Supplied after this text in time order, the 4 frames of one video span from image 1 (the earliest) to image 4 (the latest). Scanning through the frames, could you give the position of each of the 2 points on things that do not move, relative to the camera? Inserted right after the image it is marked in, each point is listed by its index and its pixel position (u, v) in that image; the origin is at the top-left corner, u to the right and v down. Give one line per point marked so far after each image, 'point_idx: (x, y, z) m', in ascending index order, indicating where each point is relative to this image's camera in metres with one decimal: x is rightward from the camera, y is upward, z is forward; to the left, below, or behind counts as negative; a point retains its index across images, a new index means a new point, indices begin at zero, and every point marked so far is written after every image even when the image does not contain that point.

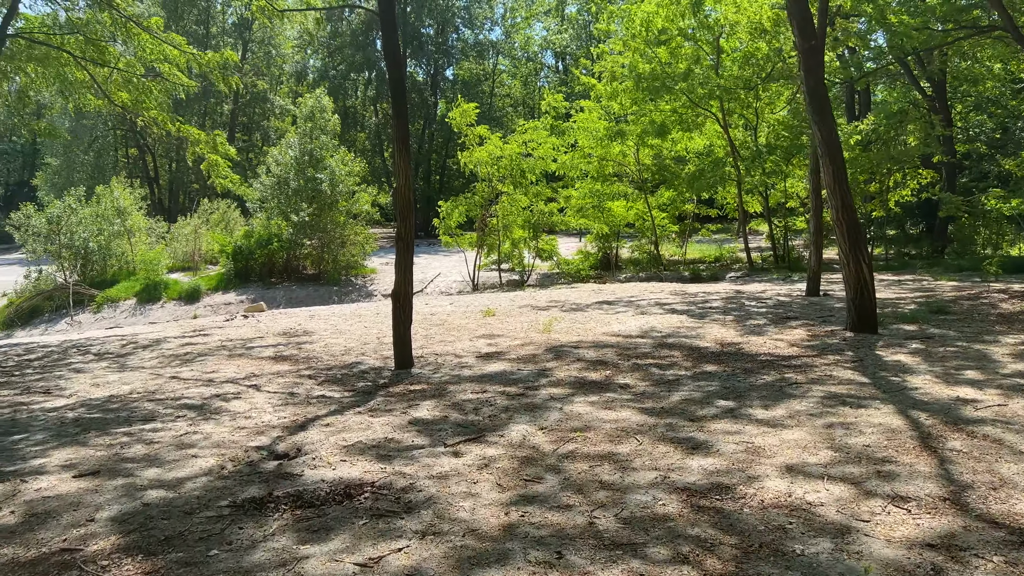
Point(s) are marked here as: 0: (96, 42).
0: (-4.1, +2.4, +7.9) m
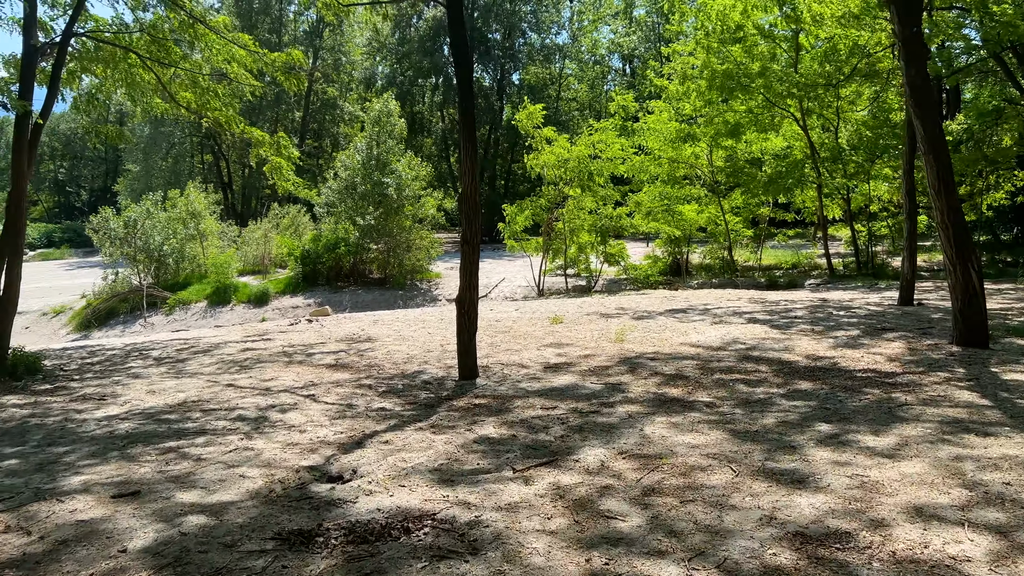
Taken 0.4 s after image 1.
0: (-3.4, +2.4, +7.8) m
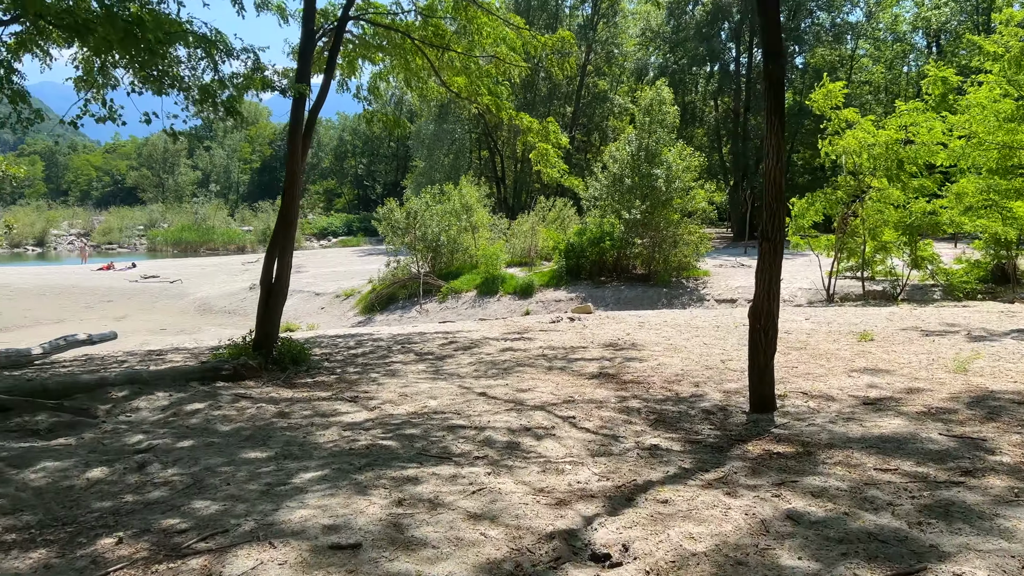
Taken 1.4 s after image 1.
0: (-0.7, +2.5, +7.6) m
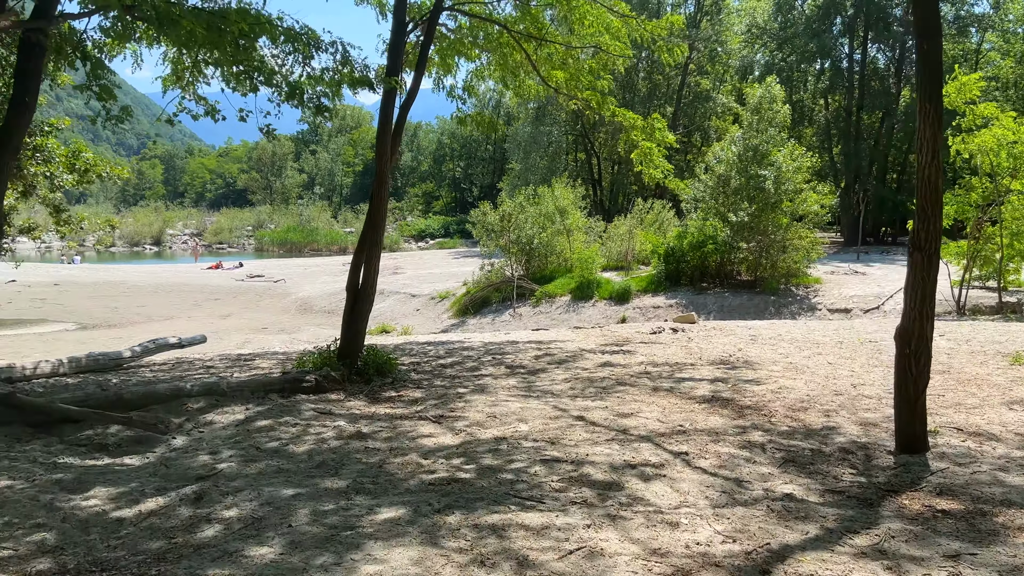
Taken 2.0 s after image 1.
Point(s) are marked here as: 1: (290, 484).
0: (+0.2, +2.4, +7.2) m
1: (-0.8, -0.7, +3.0) m
